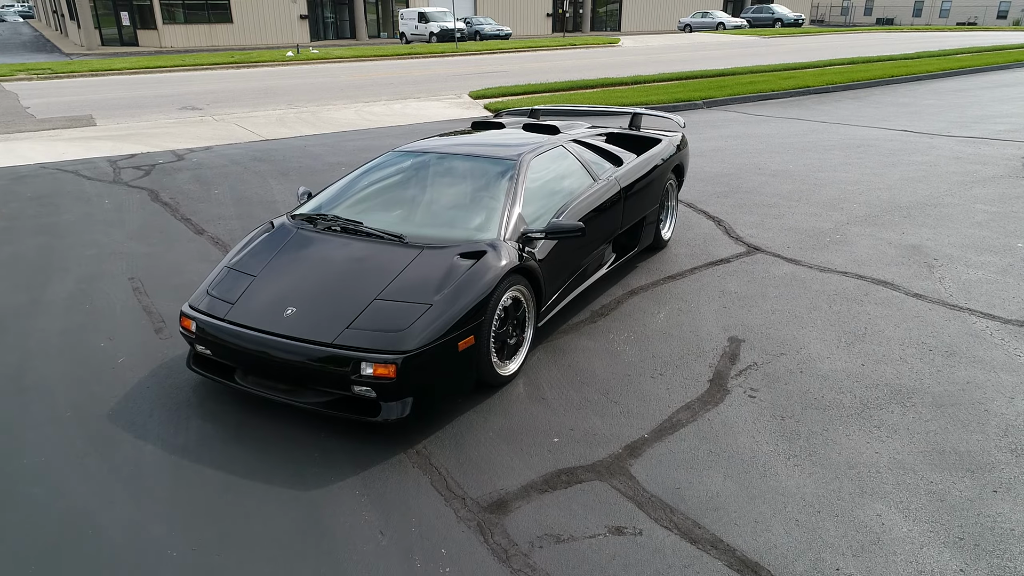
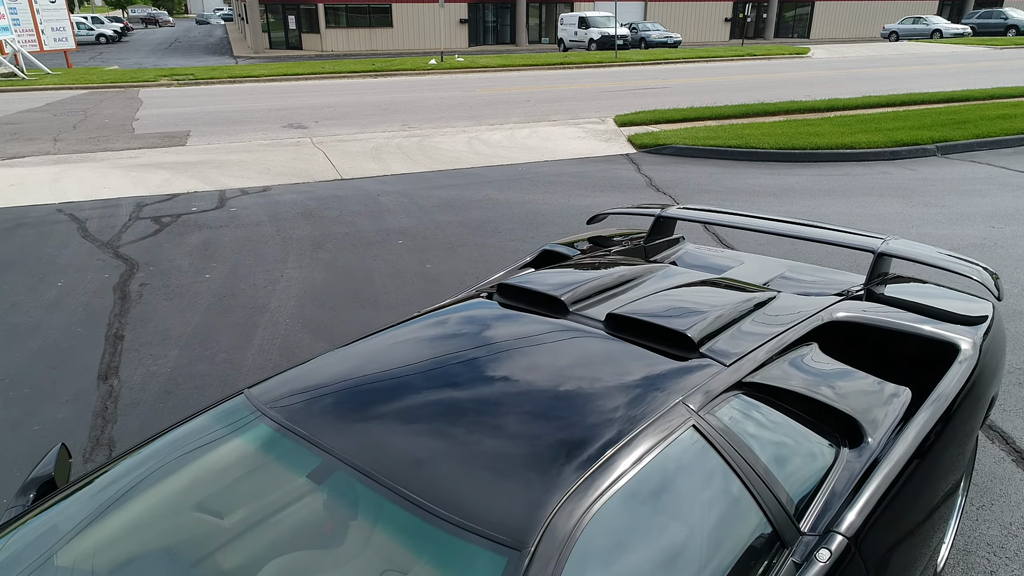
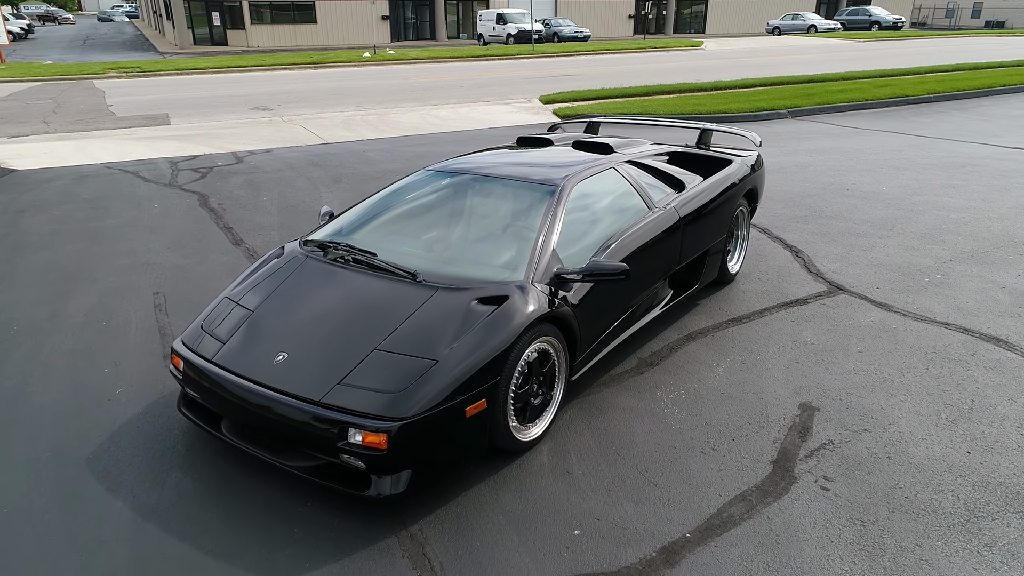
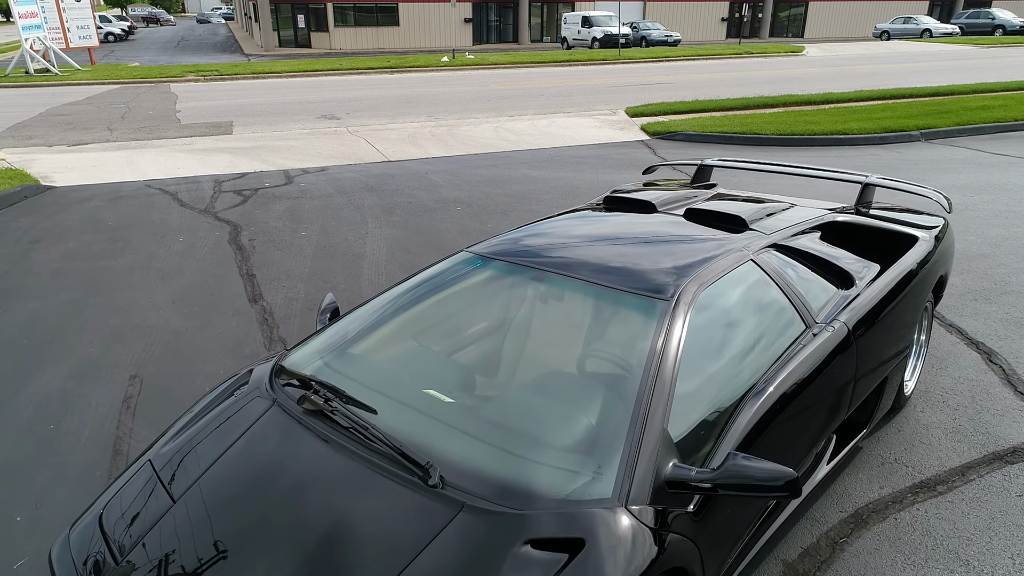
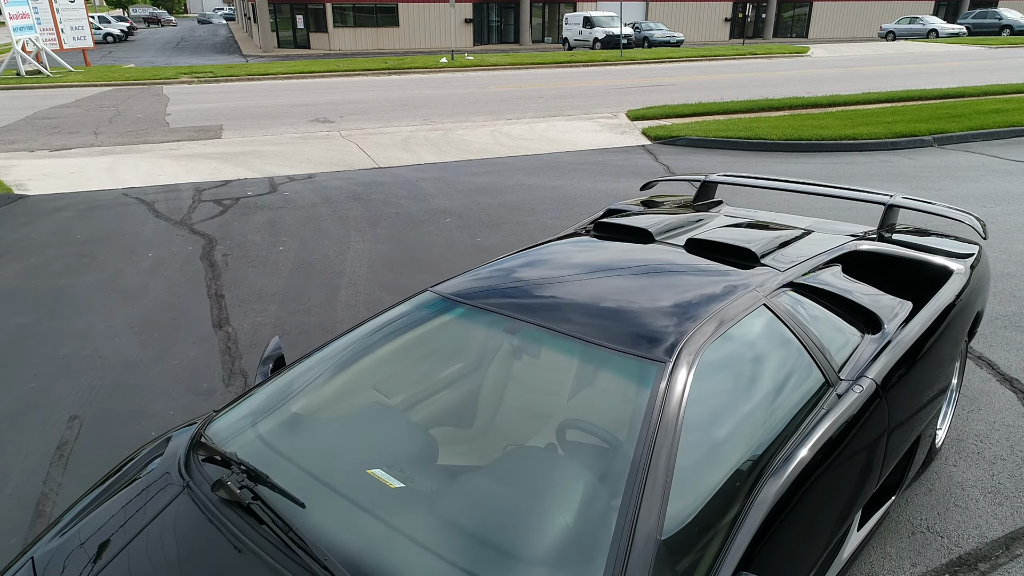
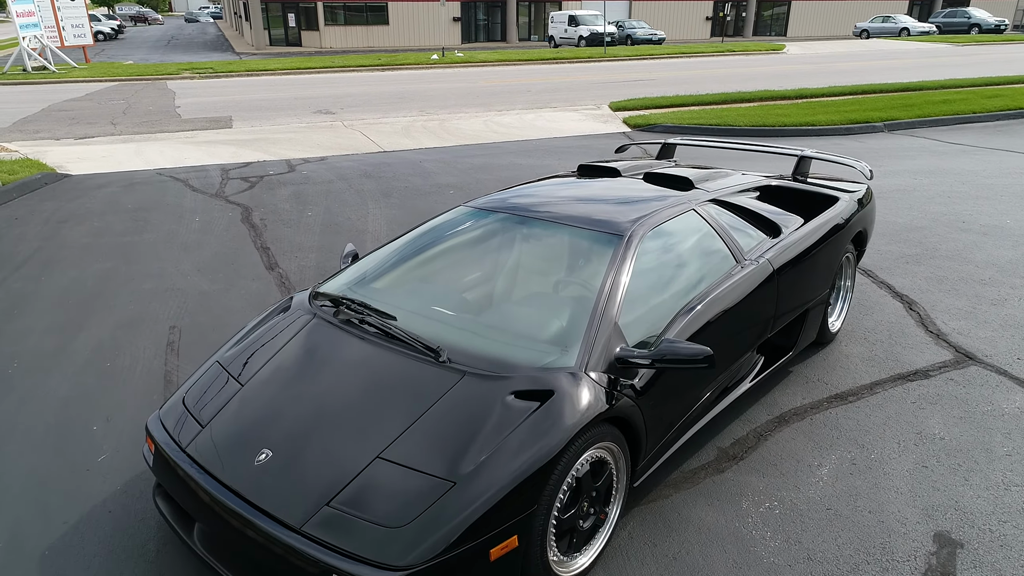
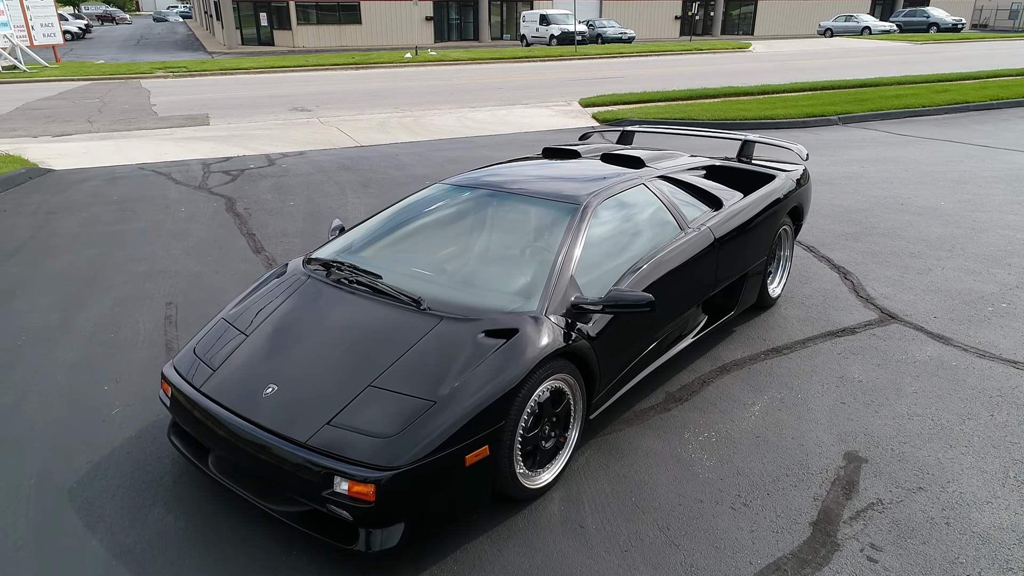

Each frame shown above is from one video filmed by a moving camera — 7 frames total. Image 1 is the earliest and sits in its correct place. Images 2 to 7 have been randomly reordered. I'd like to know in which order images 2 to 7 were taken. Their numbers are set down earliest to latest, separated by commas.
3, 7, 6, 4, 5, 2
